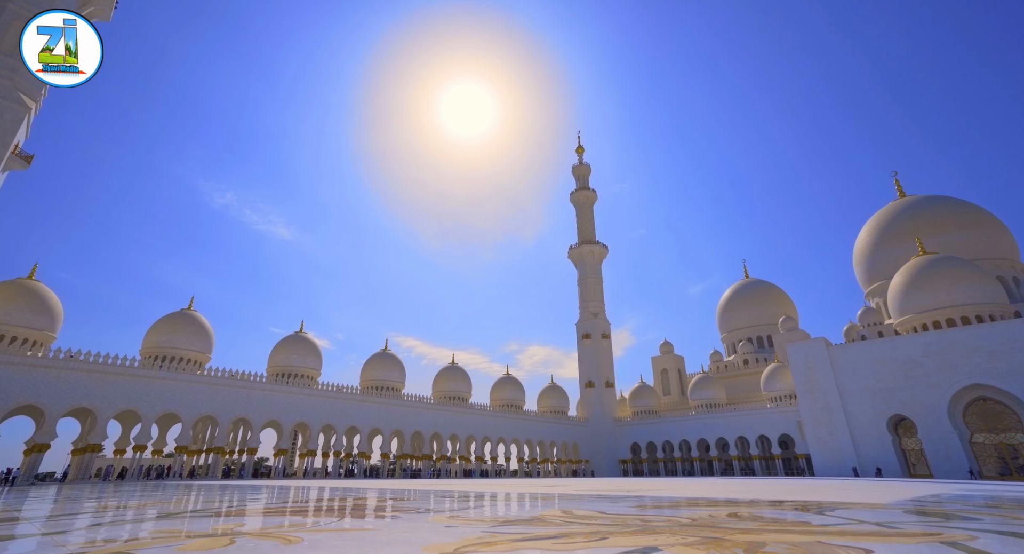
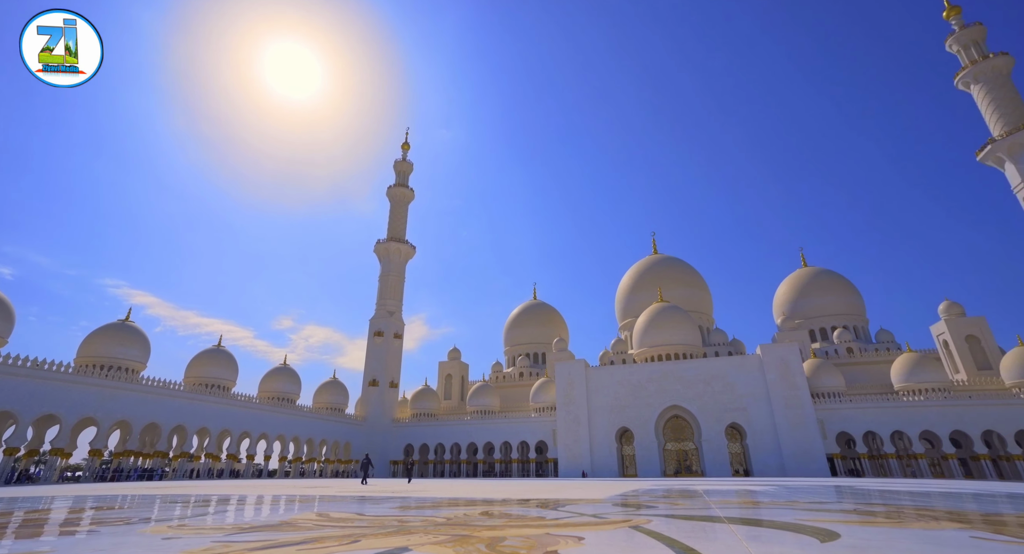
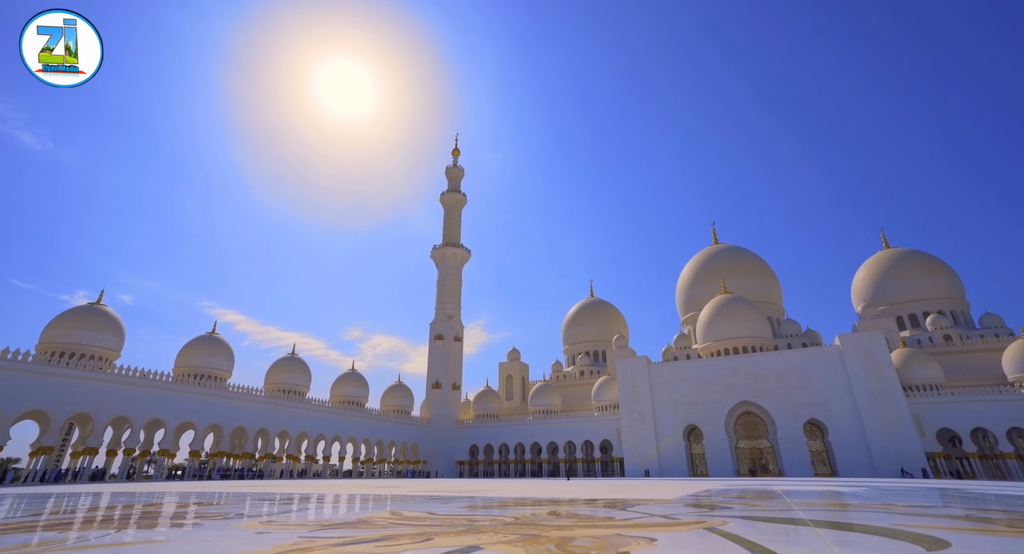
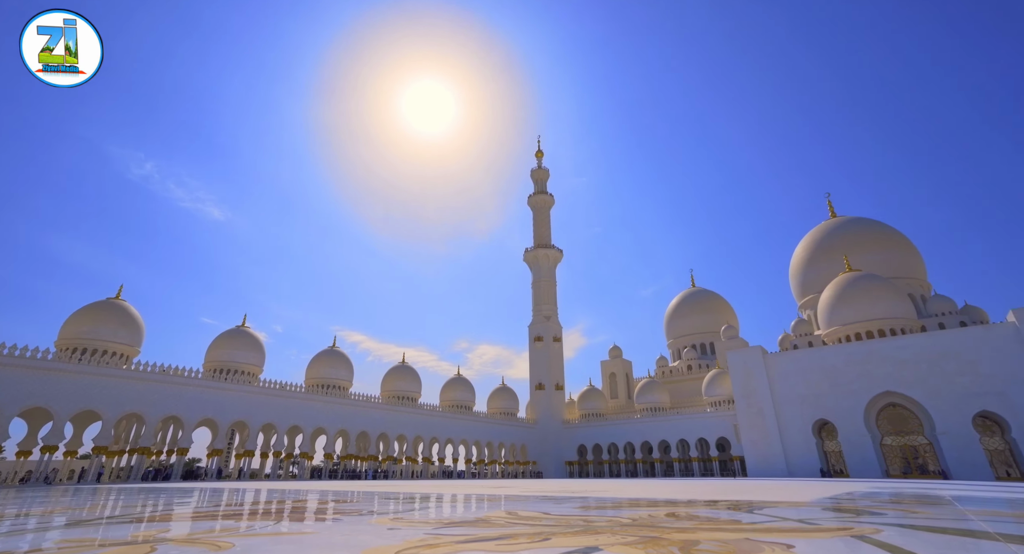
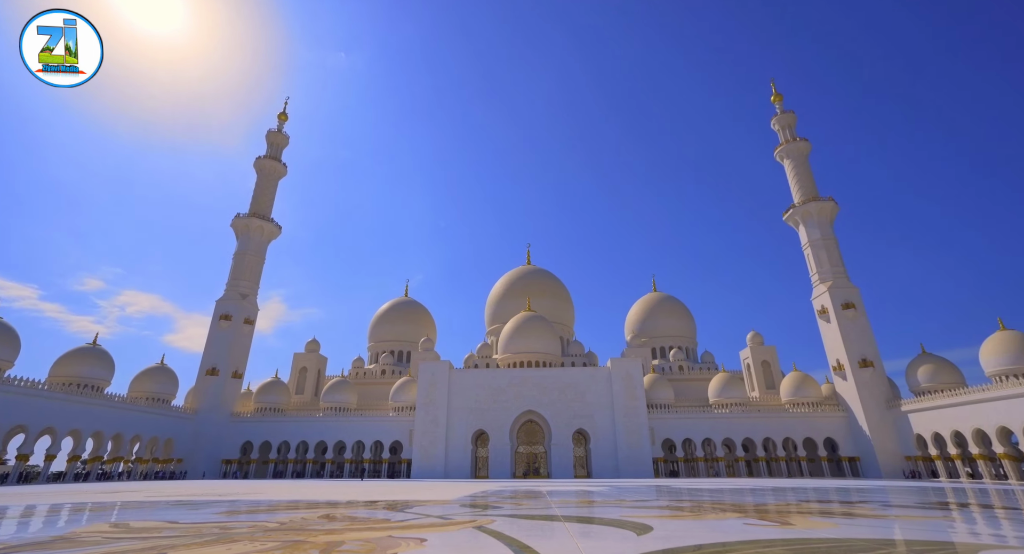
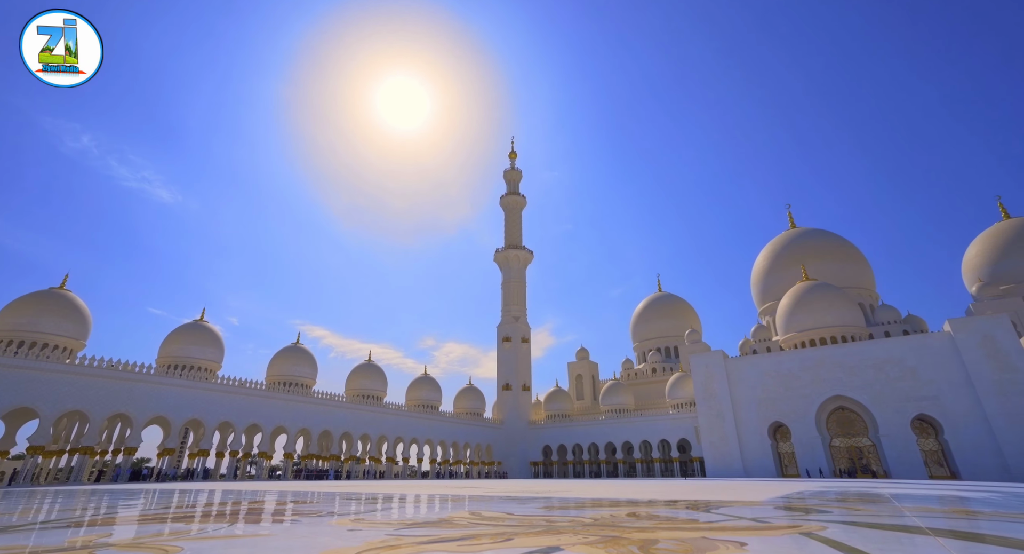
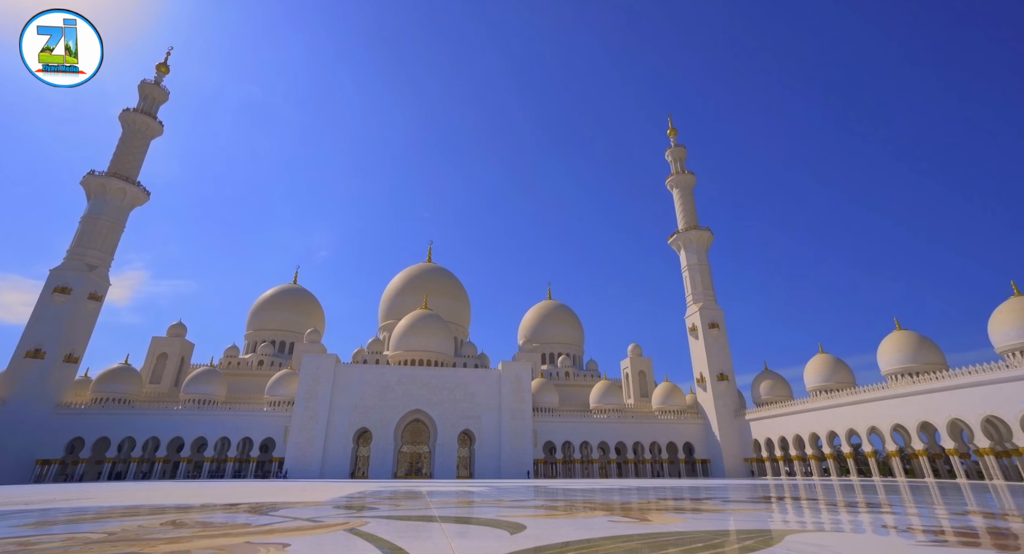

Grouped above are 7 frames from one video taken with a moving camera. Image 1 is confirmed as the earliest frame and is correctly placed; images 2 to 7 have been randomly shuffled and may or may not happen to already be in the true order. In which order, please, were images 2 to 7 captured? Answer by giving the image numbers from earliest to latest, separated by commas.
4, 6, 3, 2, 5, 7
